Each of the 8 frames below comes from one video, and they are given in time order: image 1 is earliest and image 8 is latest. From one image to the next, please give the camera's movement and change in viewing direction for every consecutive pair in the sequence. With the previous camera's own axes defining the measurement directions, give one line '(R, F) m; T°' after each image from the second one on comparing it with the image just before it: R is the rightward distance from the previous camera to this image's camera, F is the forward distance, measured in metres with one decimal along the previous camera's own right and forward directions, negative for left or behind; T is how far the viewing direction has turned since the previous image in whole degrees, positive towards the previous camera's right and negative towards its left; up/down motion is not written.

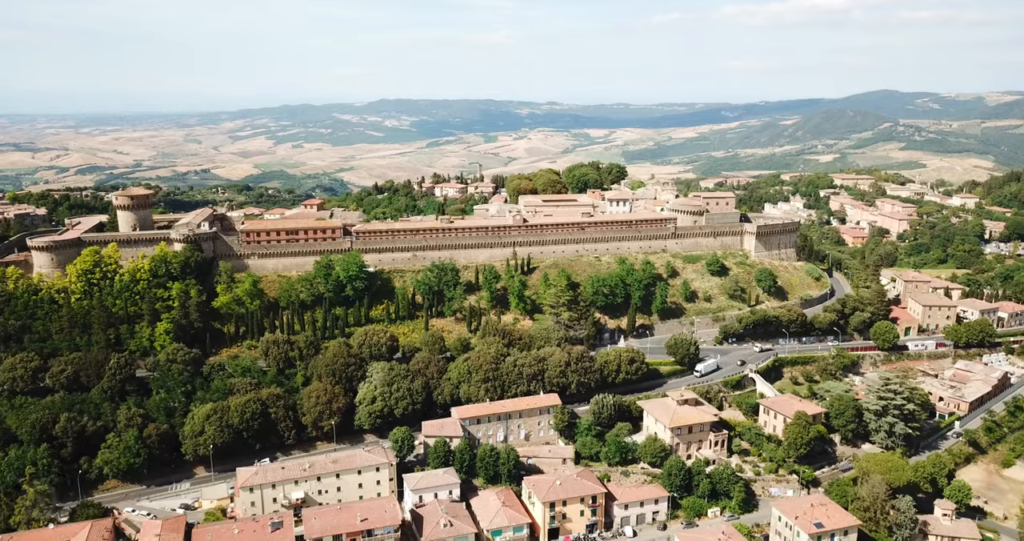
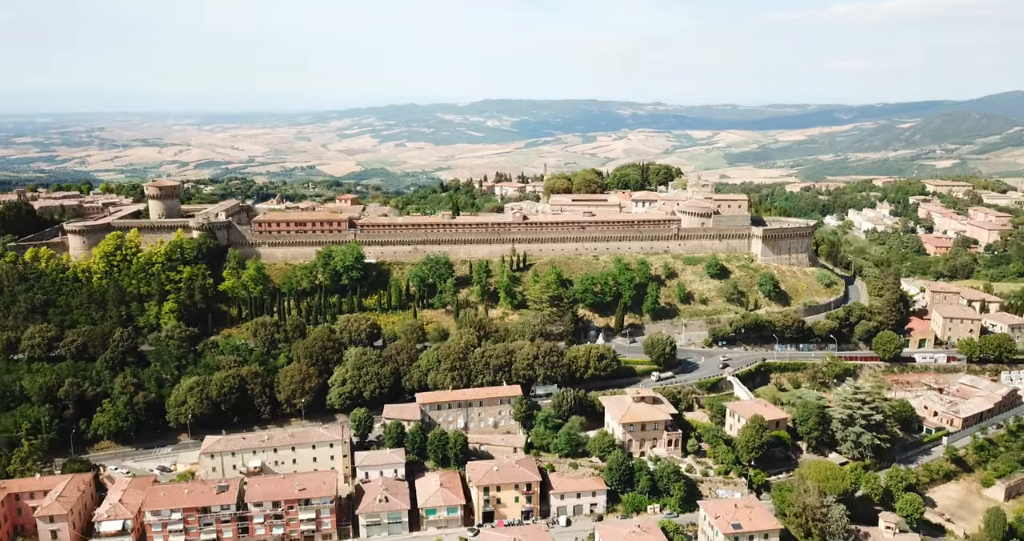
(+7.4, -0.8) m; -7°
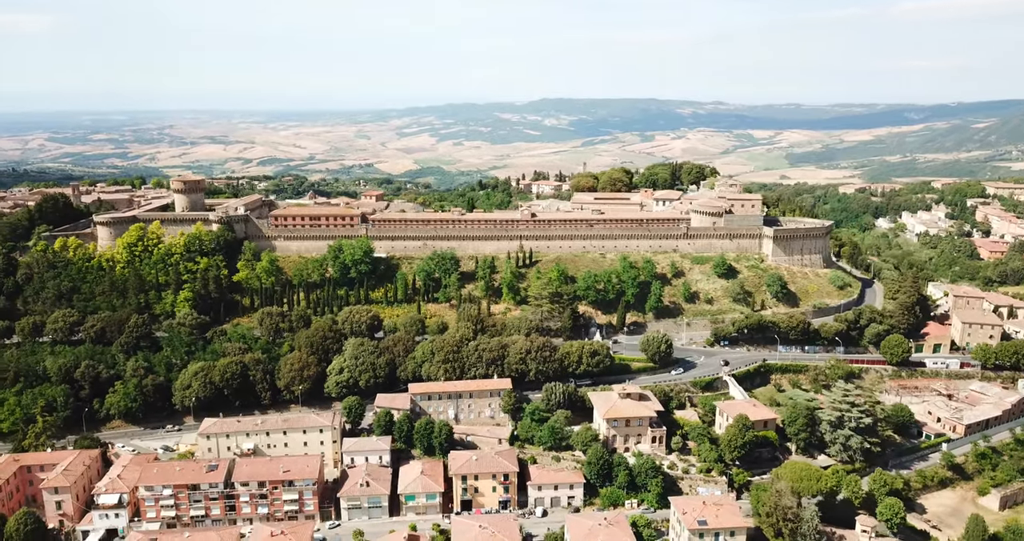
(+3.6, -0.6) m; -4°
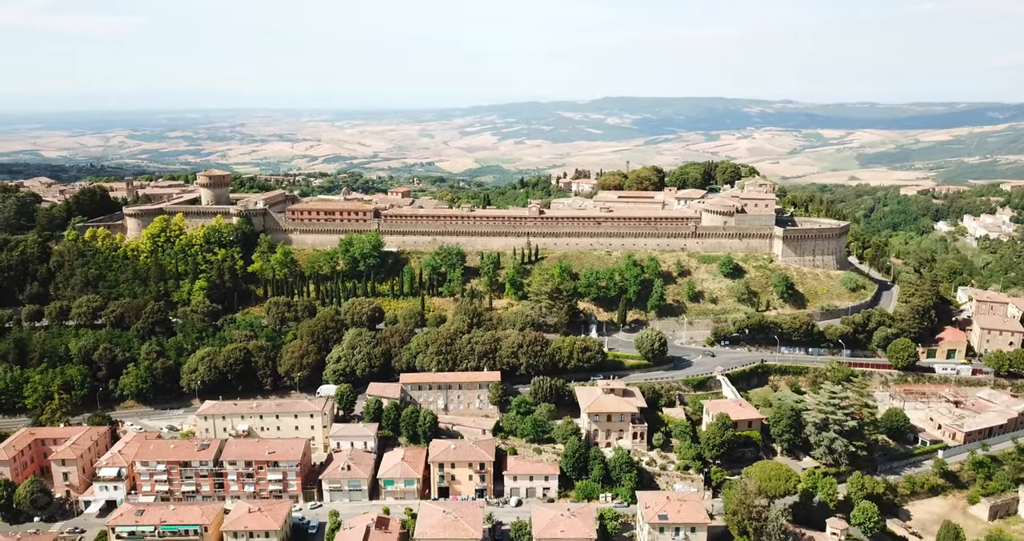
(+4.0, -0.6) m; -4°
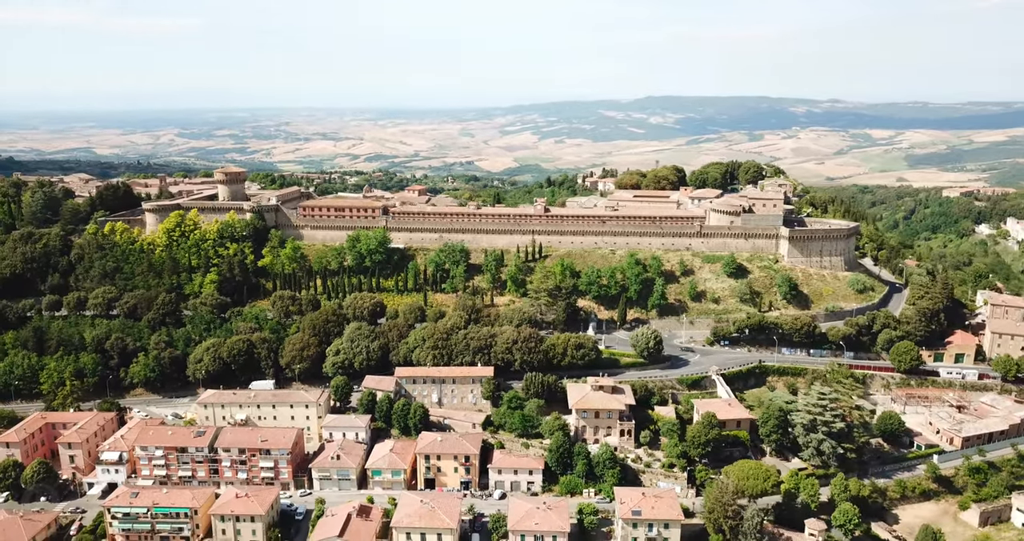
(+2.6, -0.5) m; -3°
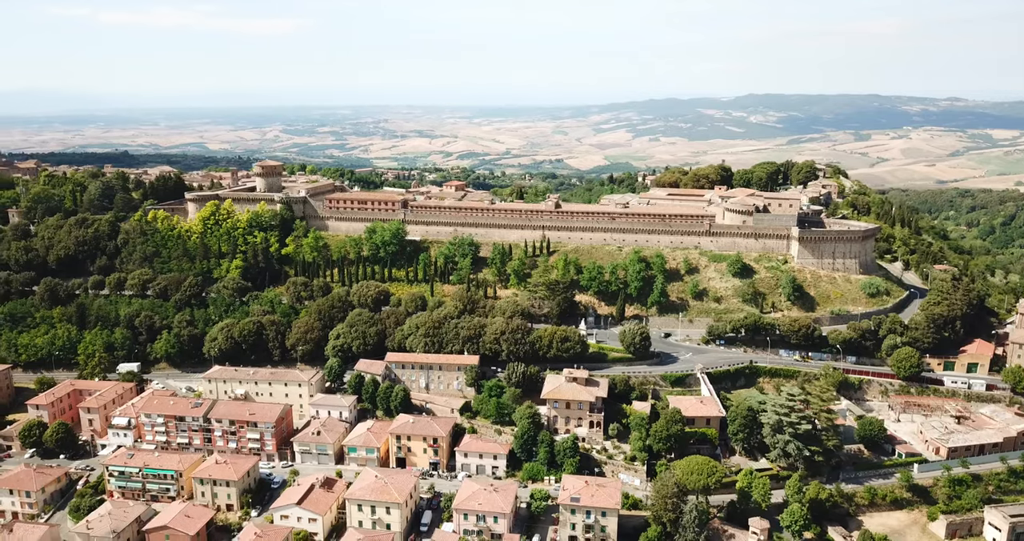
(+6.2, -1.1) m; -6°
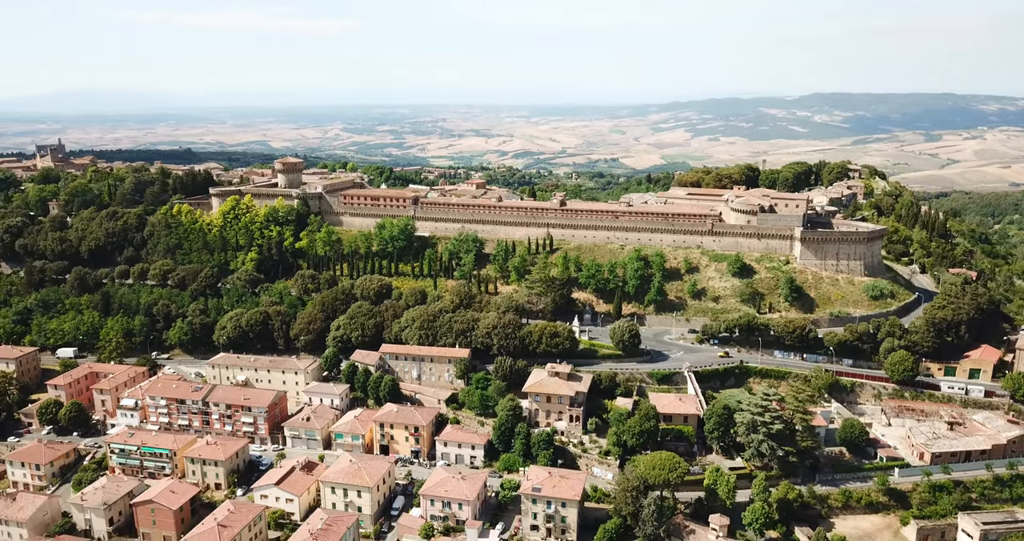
(+4.0, -0.9) m; -4°
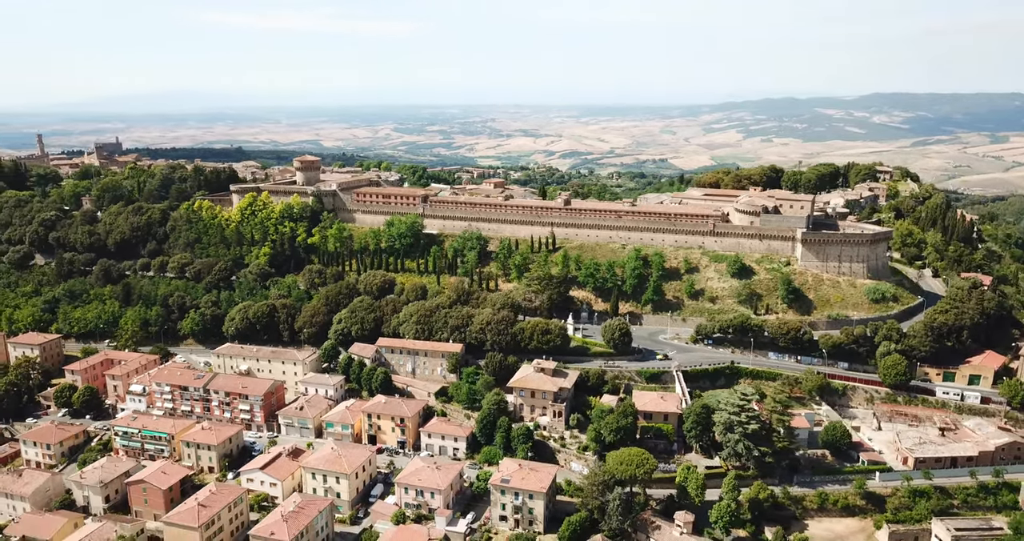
(+3.5, -0.8) m; -3°
